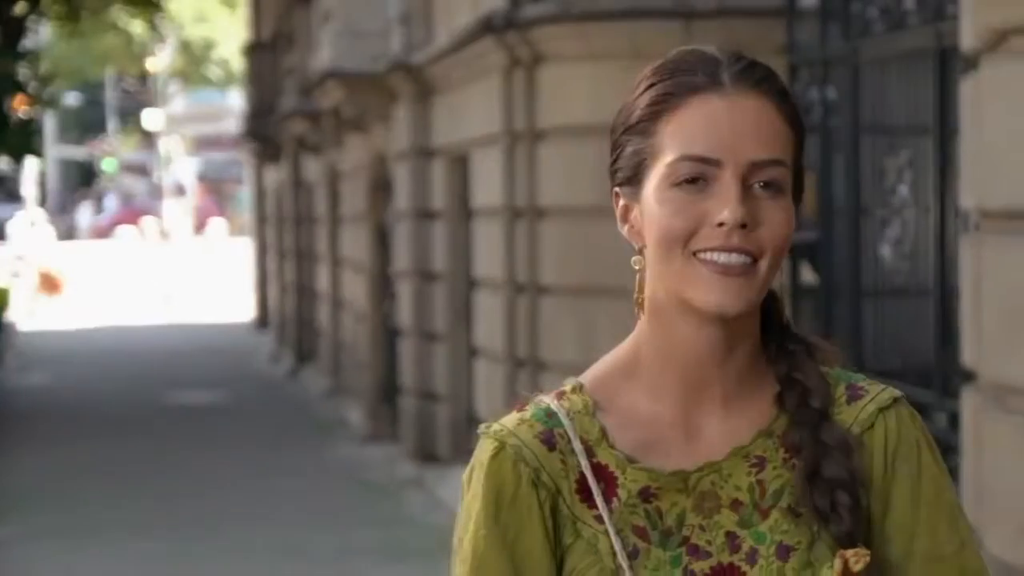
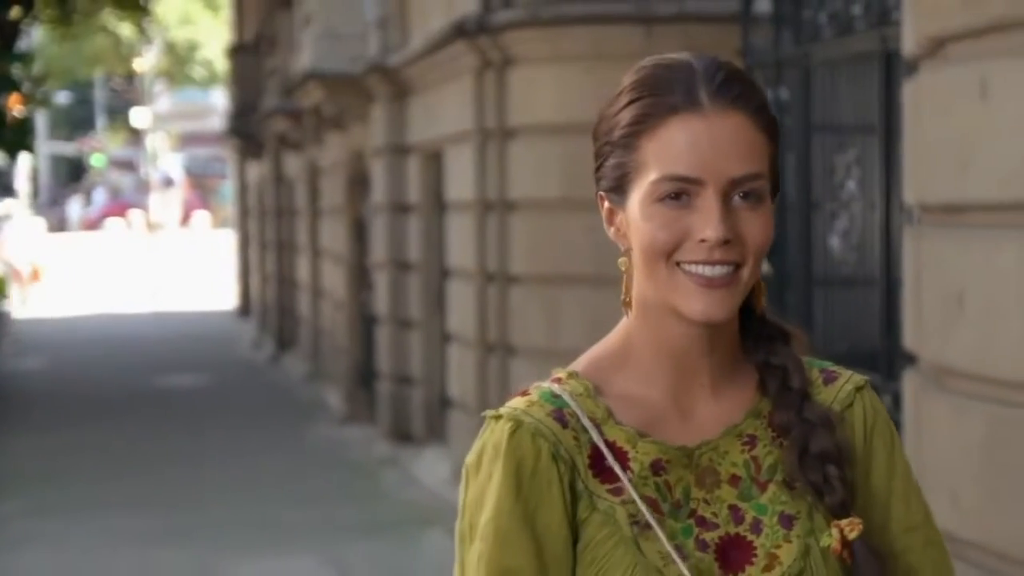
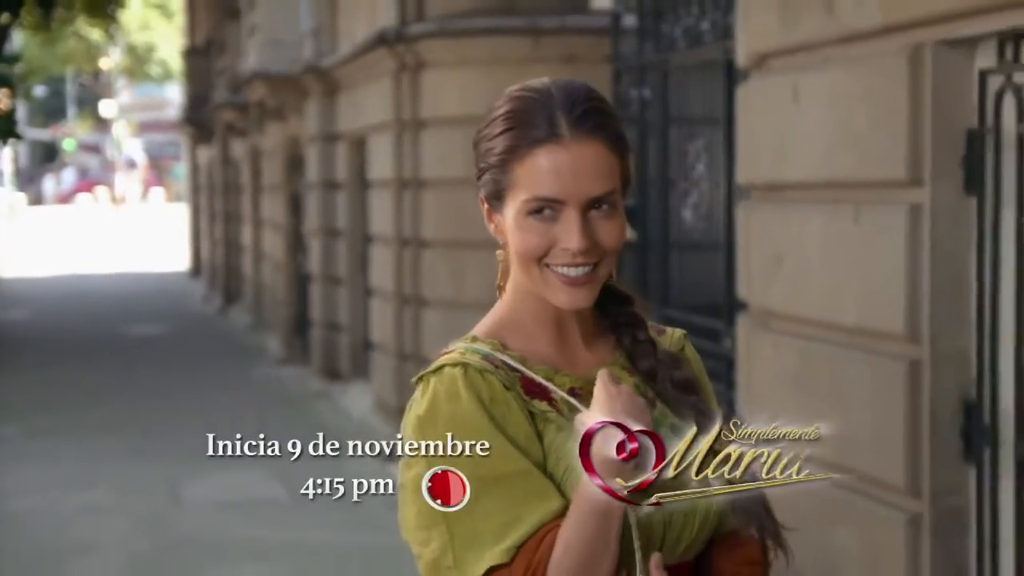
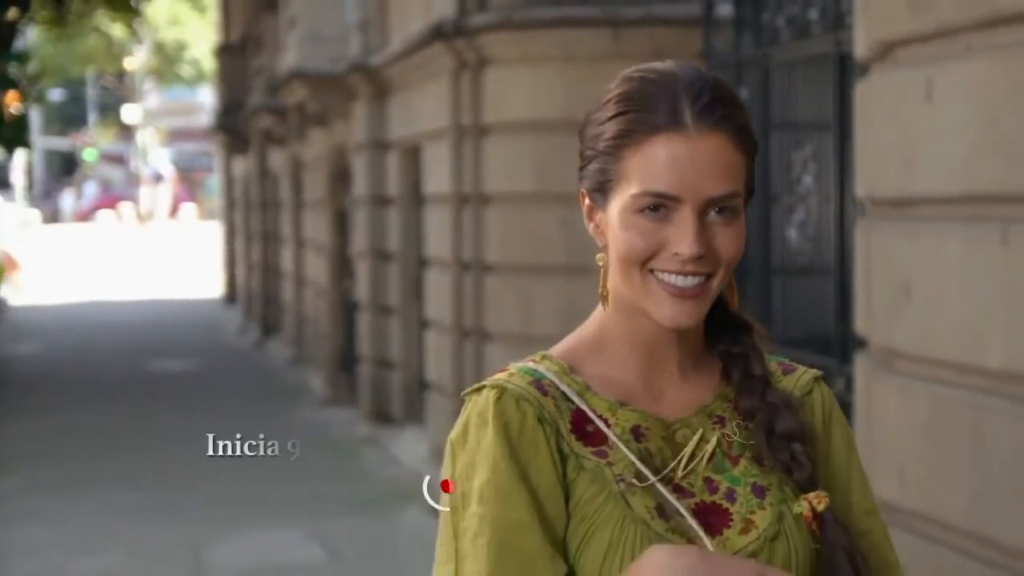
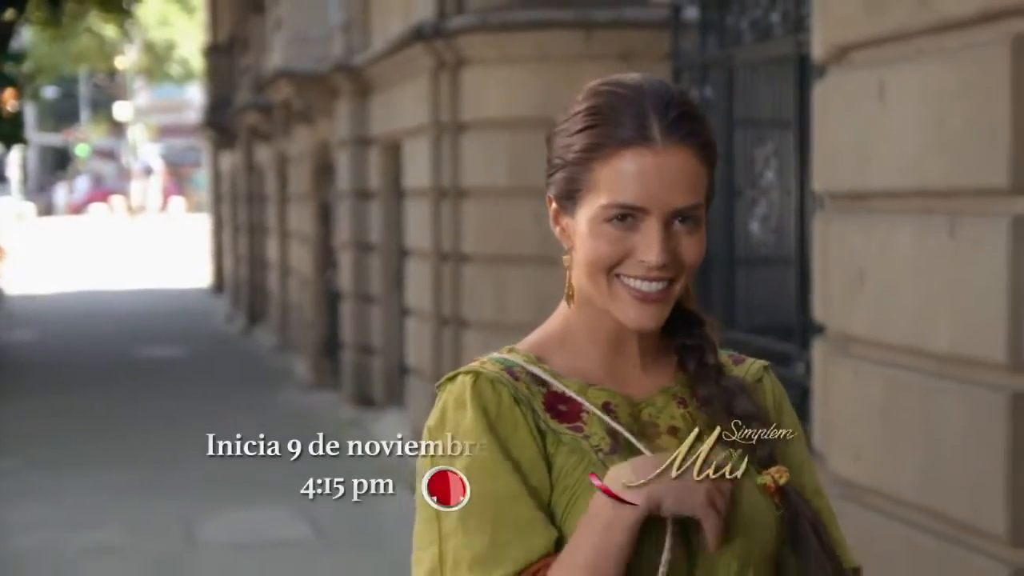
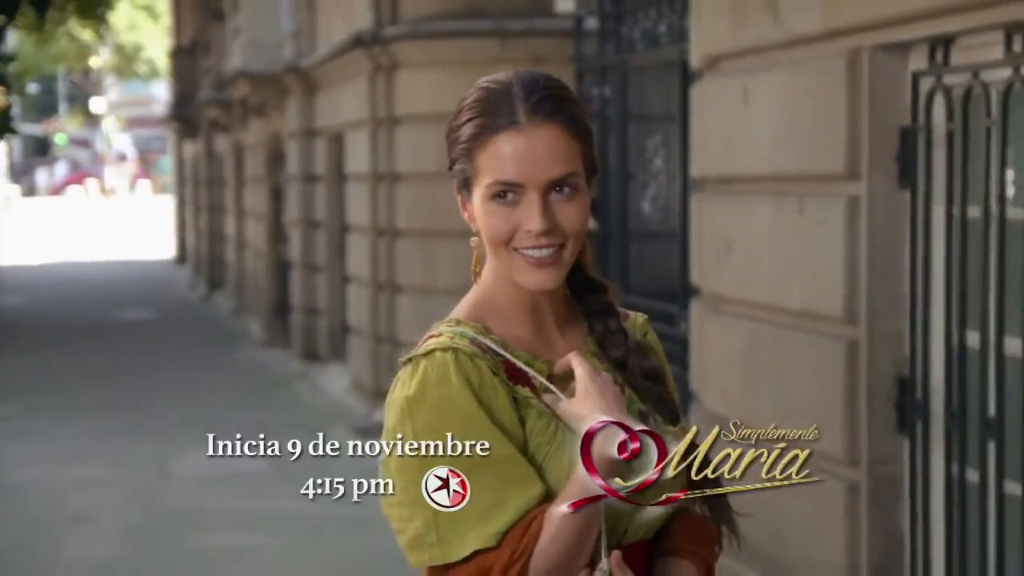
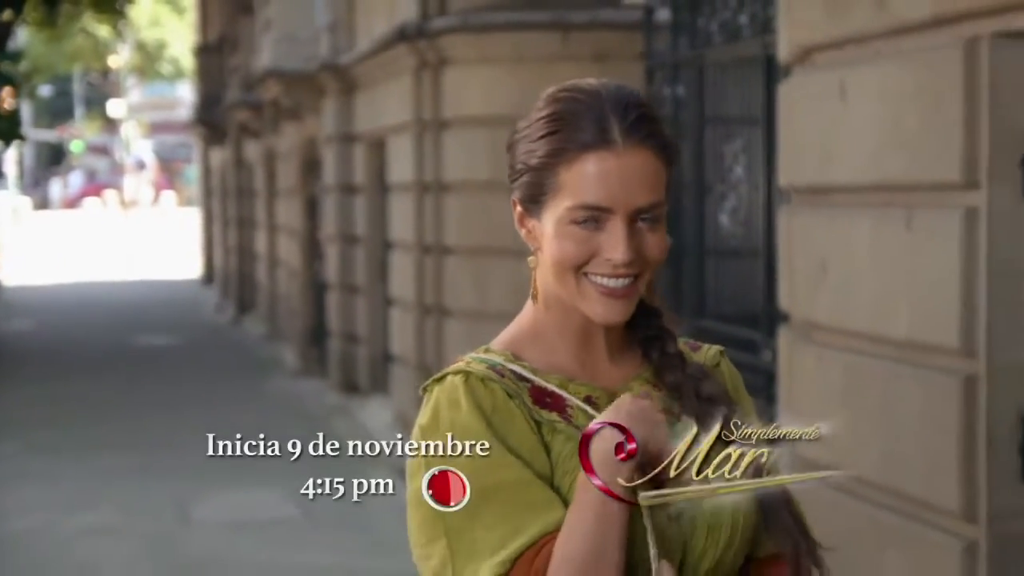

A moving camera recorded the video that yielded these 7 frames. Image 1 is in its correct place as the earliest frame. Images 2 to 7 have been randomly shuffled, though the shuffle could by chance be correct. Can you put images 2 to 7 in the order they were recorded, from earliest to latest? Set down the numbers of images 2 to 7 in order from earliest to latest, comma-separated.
2, 4, 5, 7, 3, 6
